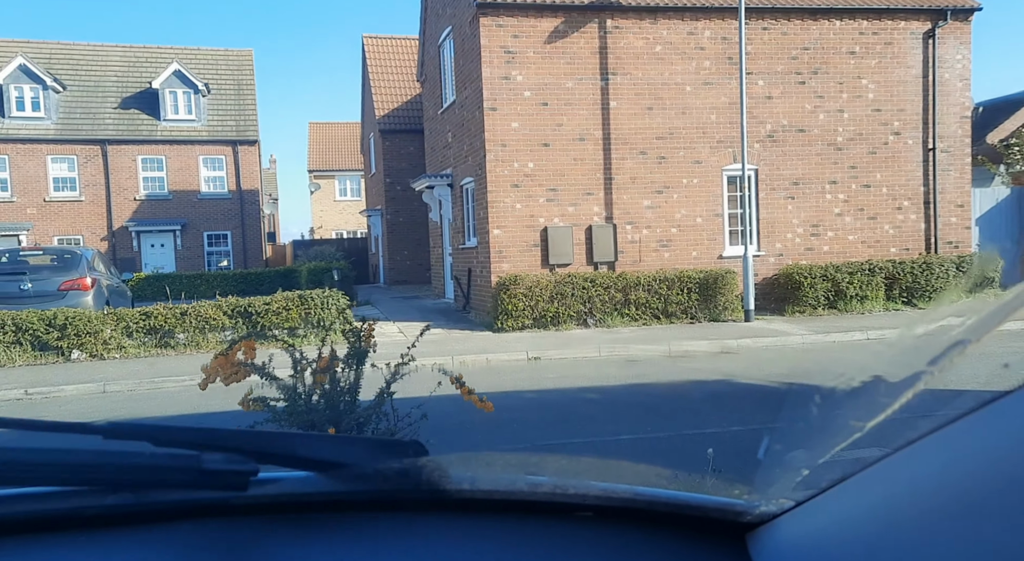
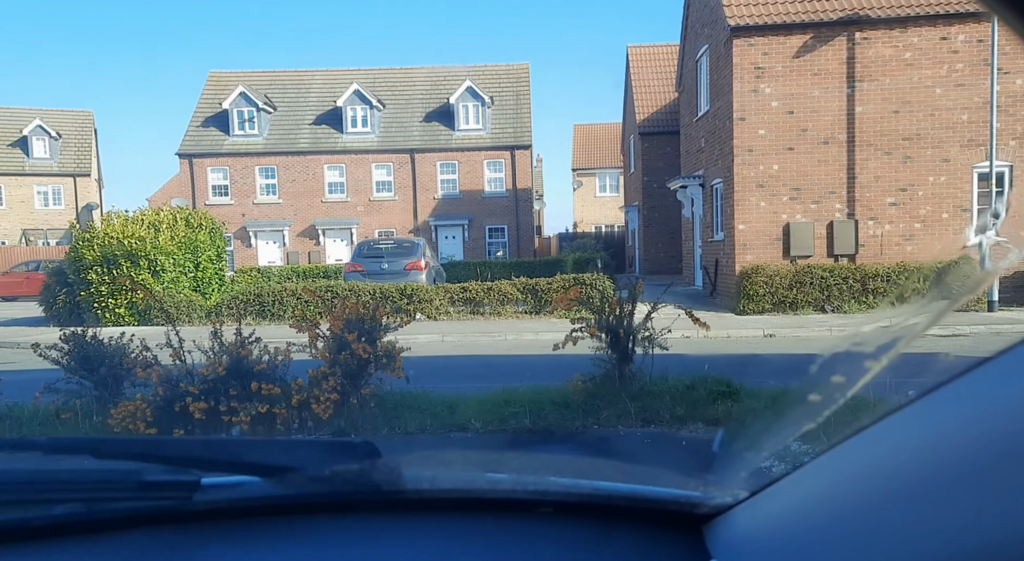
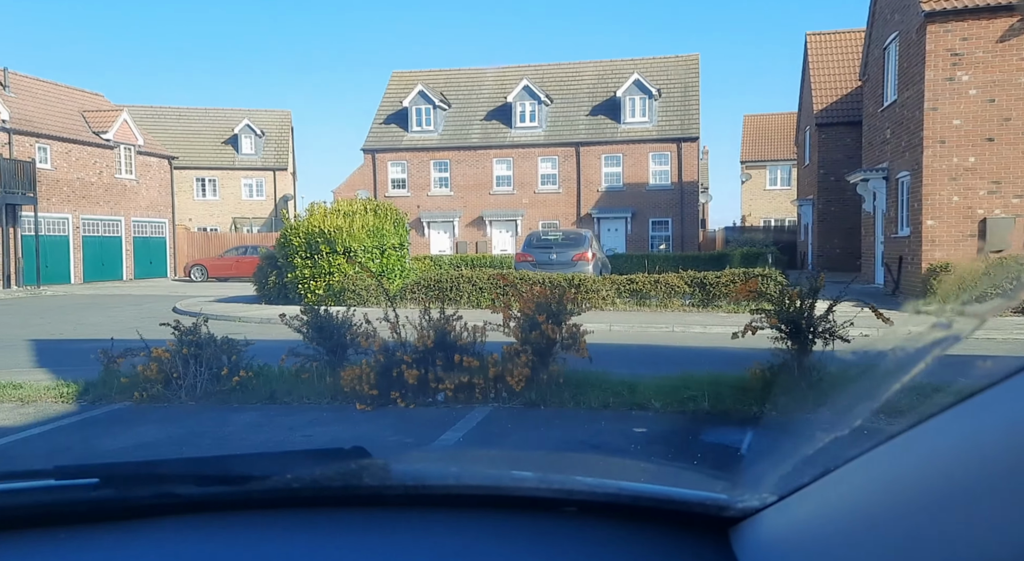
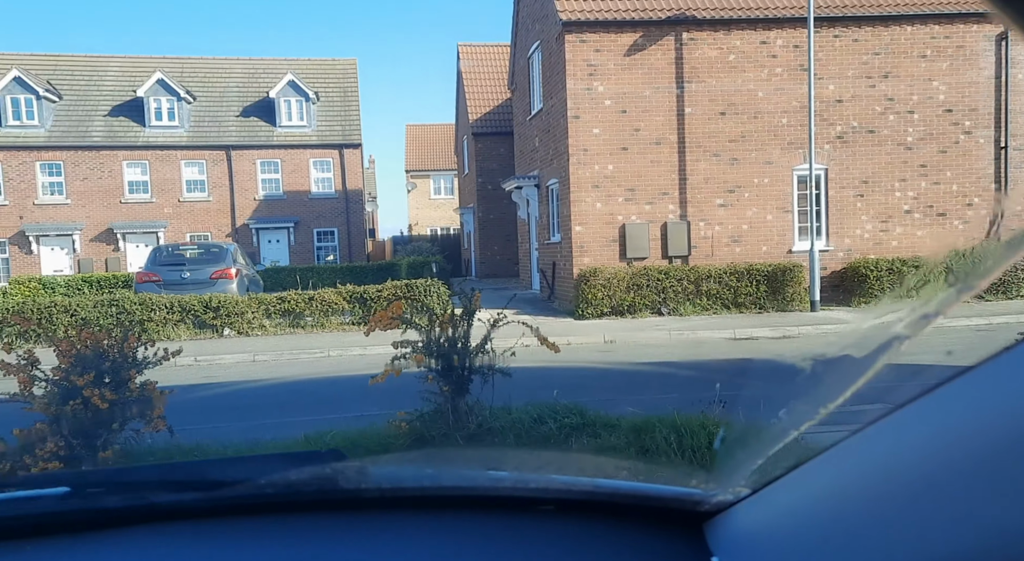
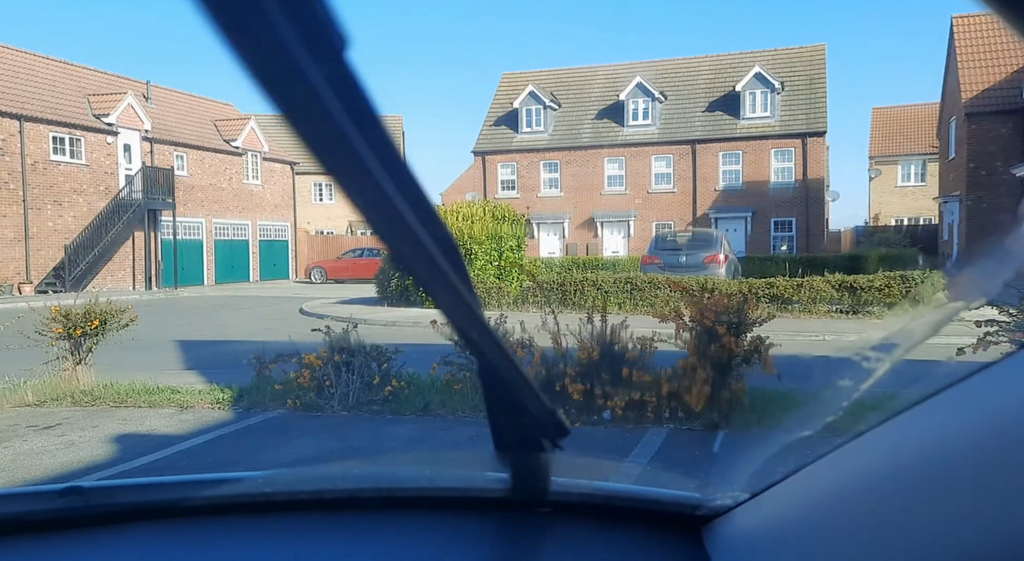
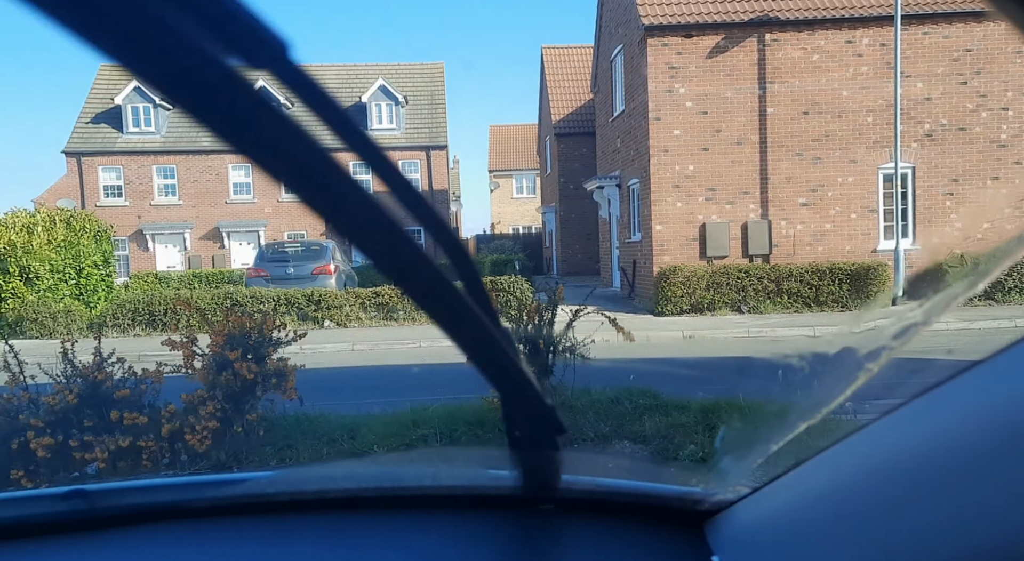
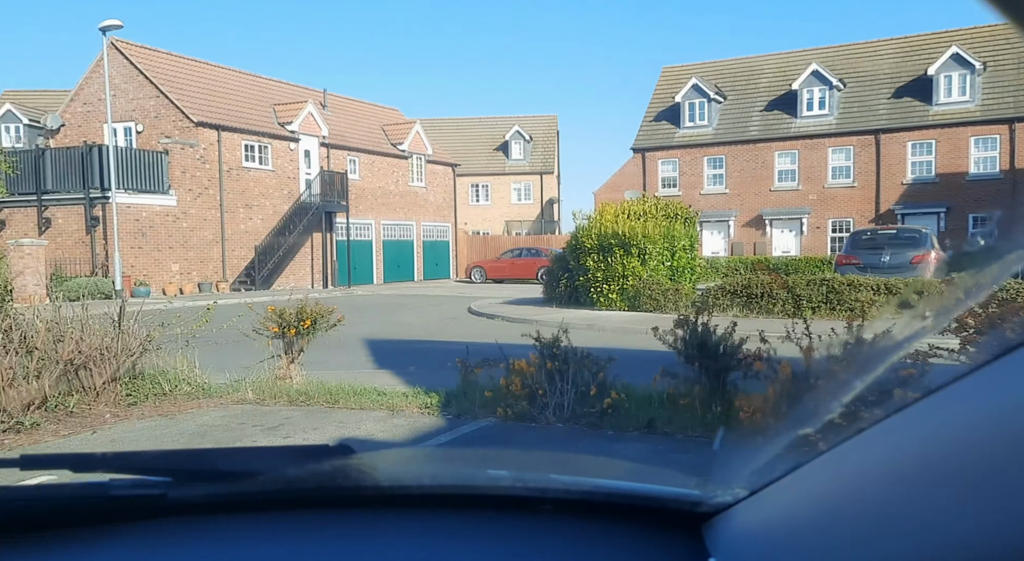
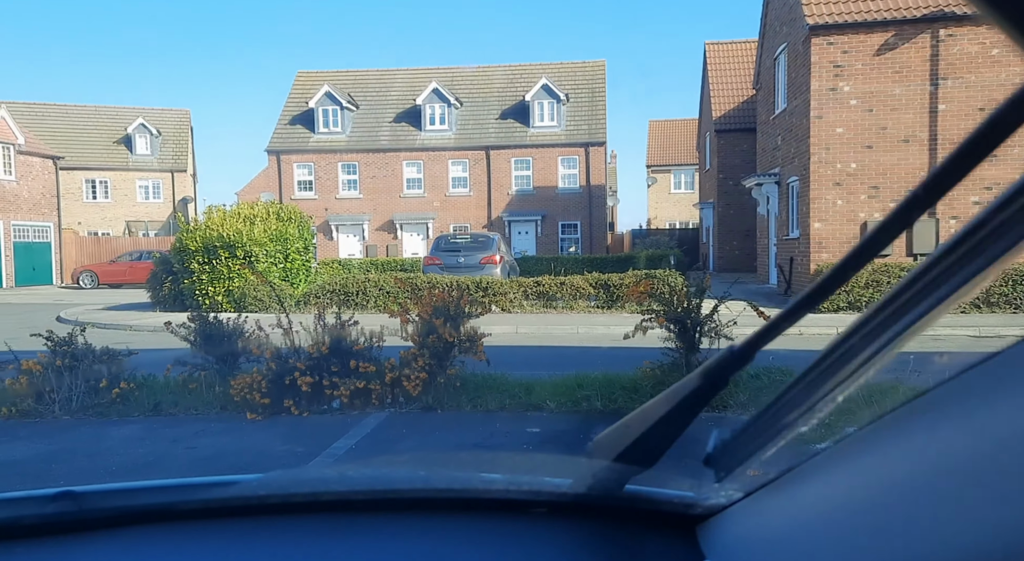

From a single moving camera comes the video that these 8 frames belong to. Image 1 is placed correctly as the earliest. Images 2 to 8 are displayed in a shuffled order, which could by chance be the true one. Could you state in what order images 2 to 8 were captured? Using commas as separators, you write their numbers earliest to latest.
4, 6, 2, 8, 3, 5, 7
